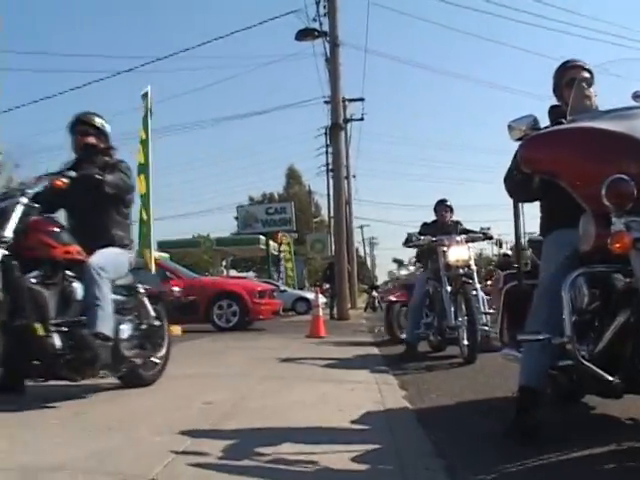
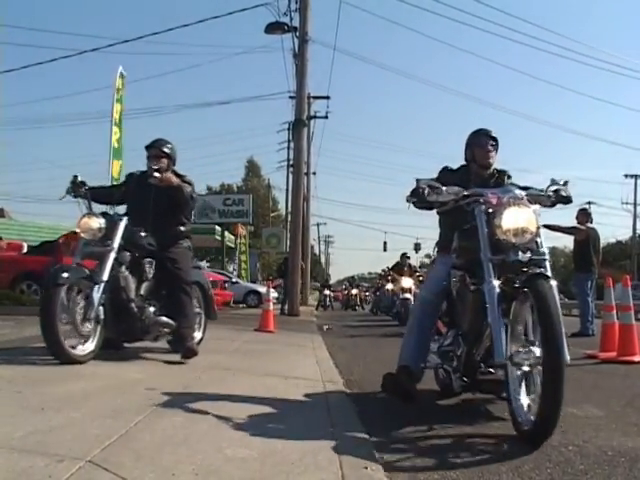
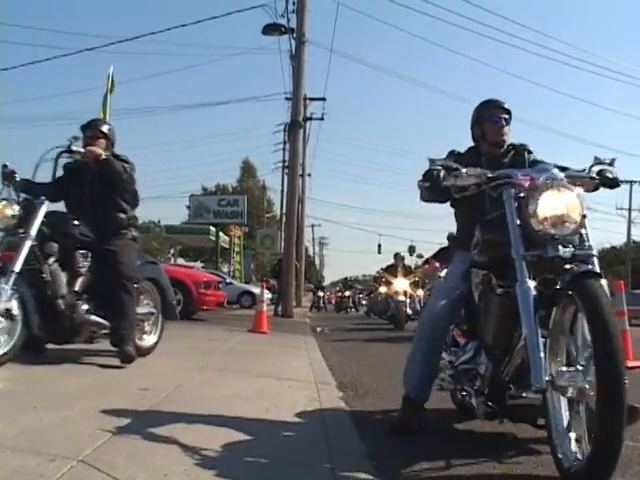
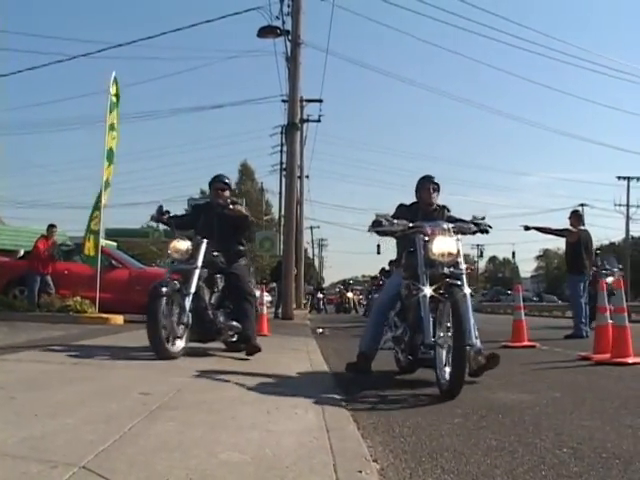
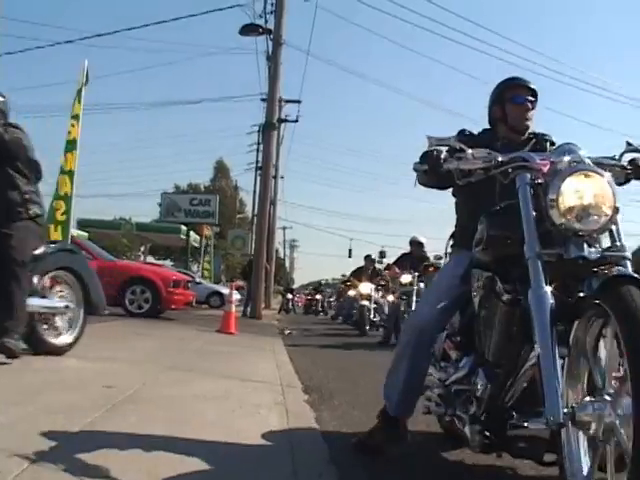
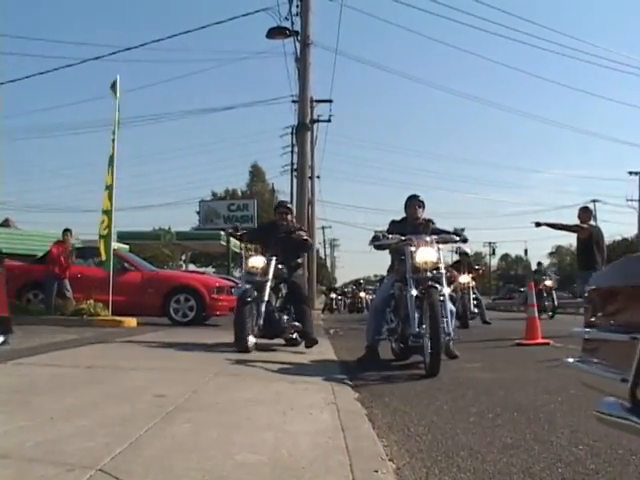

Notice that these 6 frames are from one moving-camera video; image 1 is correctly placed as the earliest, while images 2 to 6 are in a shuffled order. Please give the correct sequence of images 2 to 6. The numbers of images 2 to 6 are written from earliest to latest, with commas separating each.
6, 4, 2, 3, 5
